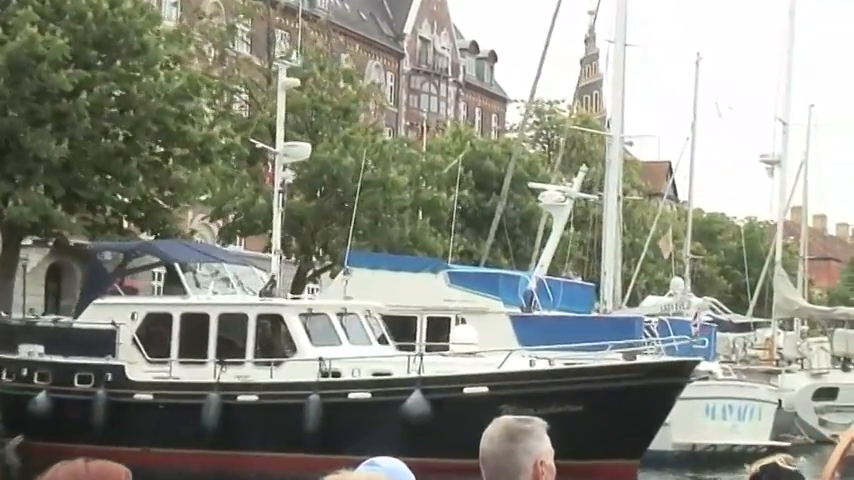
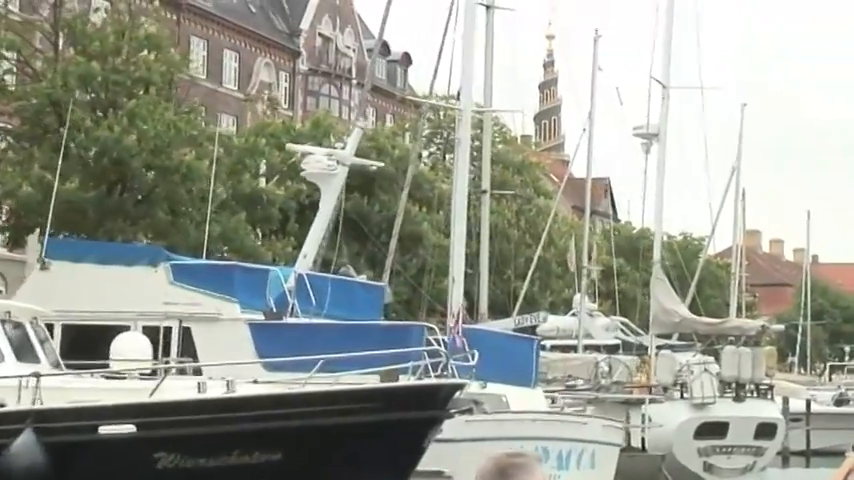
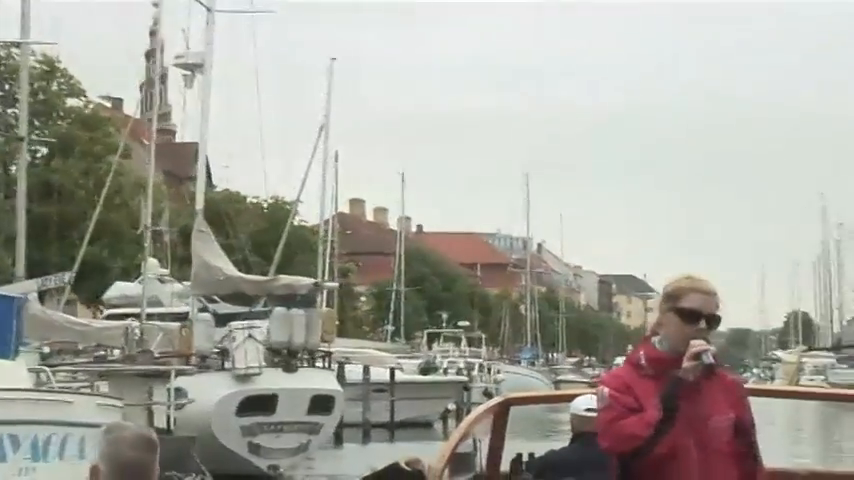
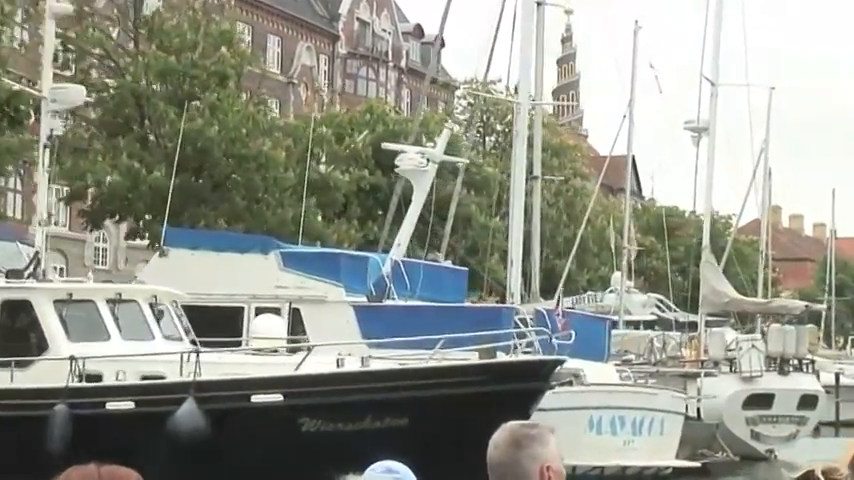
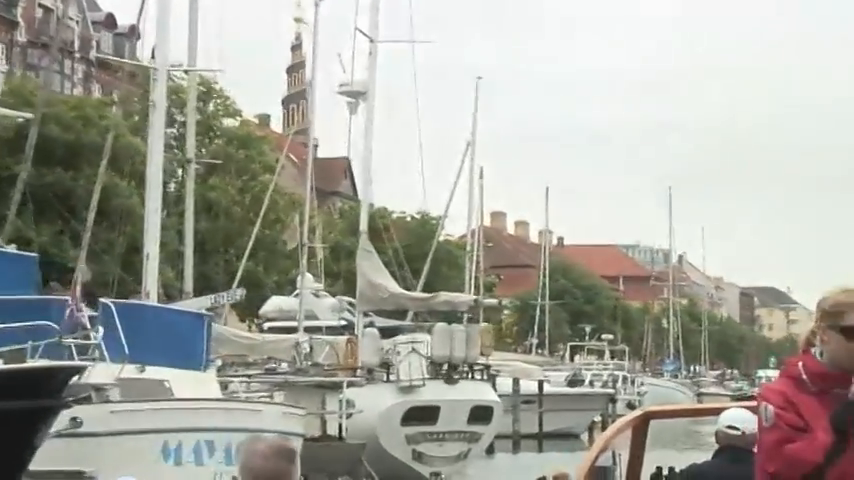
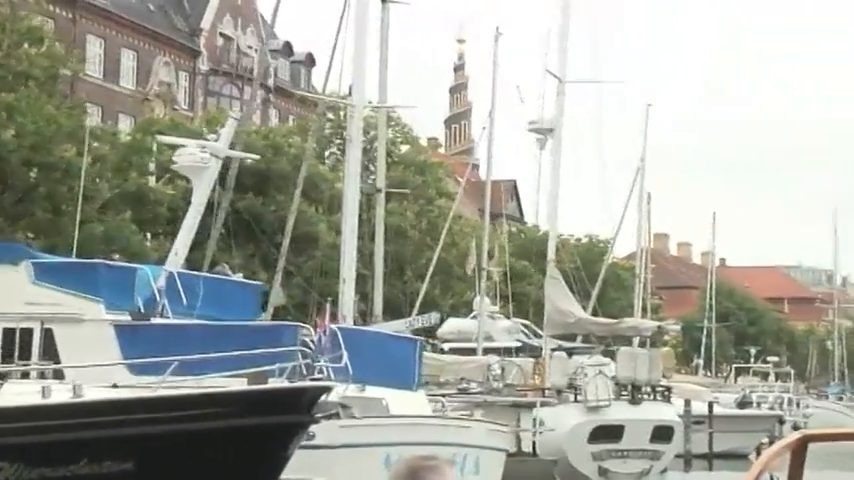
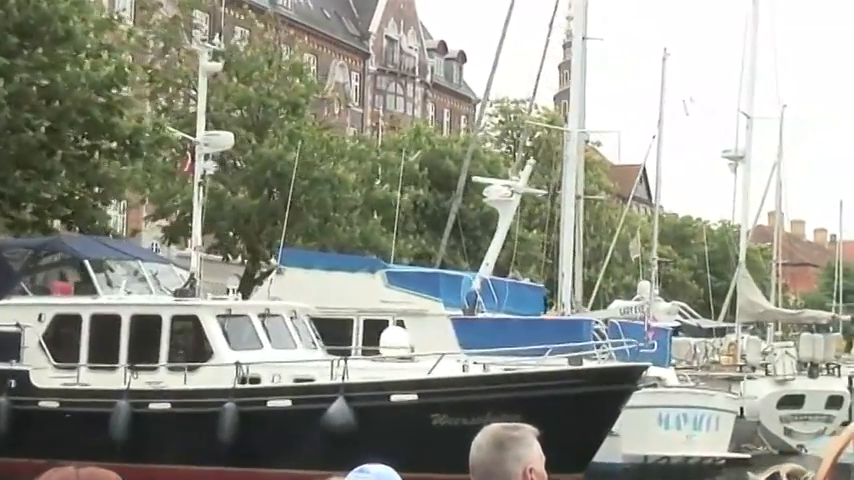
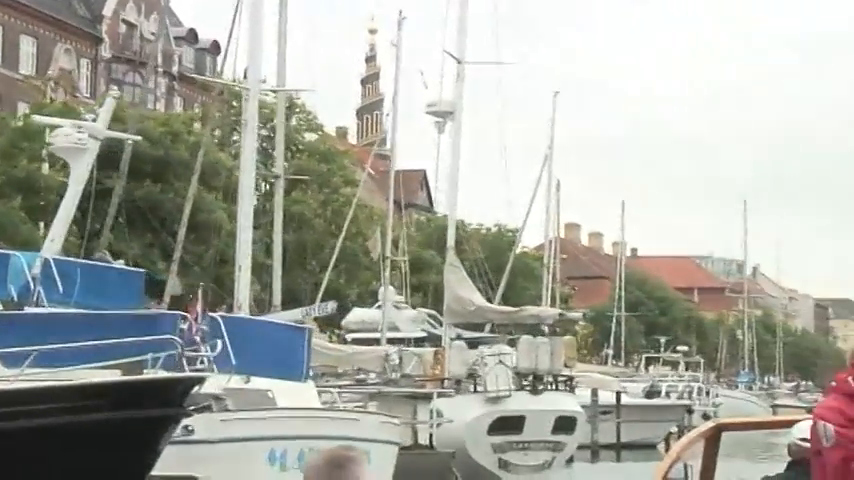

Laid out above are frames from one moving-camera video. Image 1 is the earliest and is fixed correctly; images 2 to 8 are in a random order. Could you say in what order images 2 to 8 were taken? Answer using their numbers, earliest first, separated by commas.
7, 4, 2, 6, 8, 5, 3
